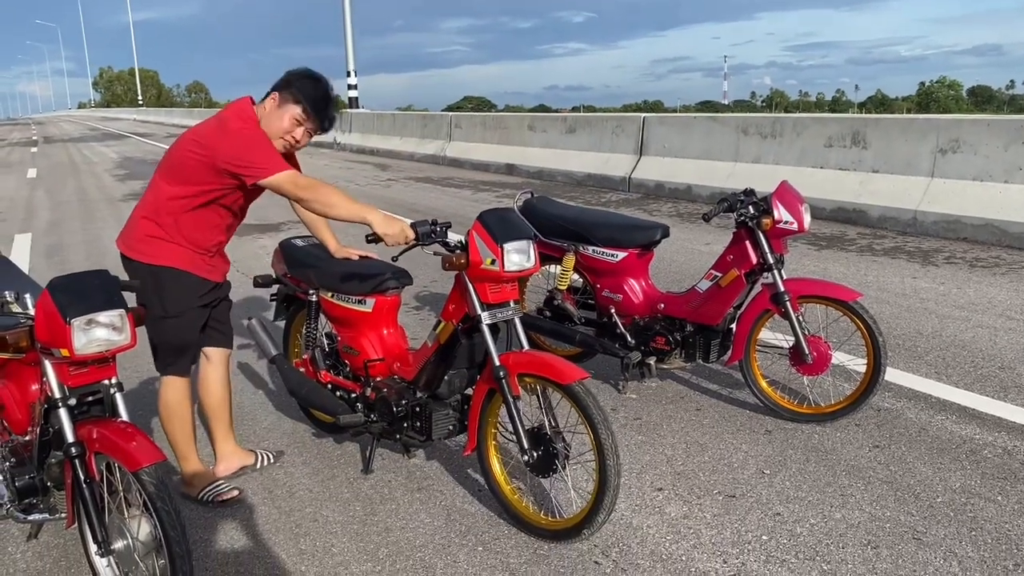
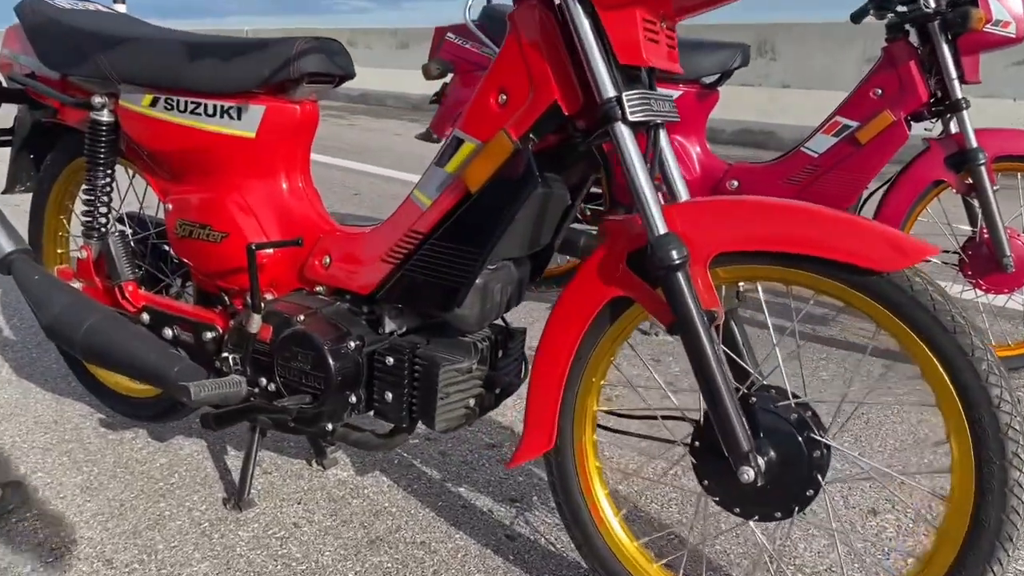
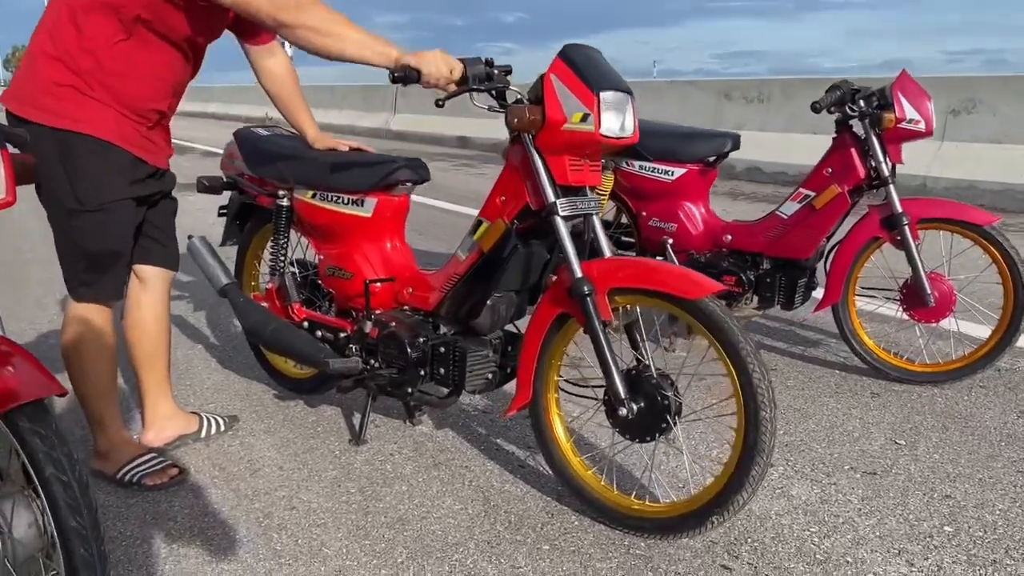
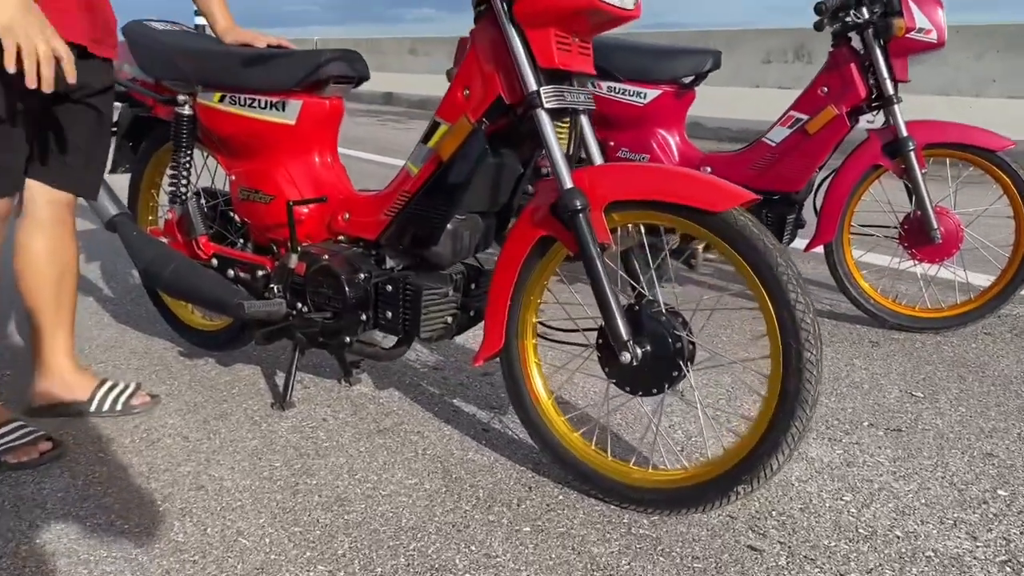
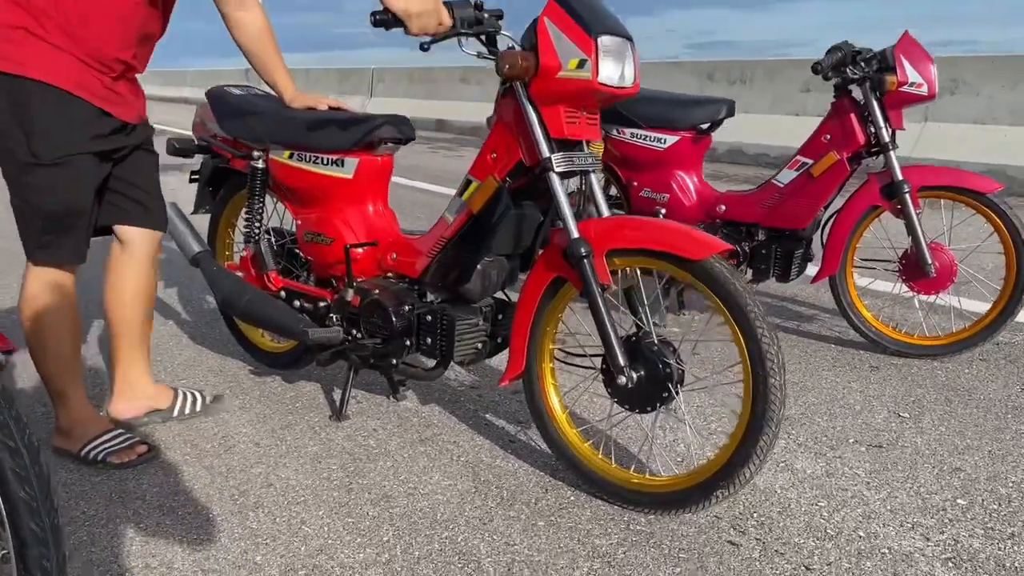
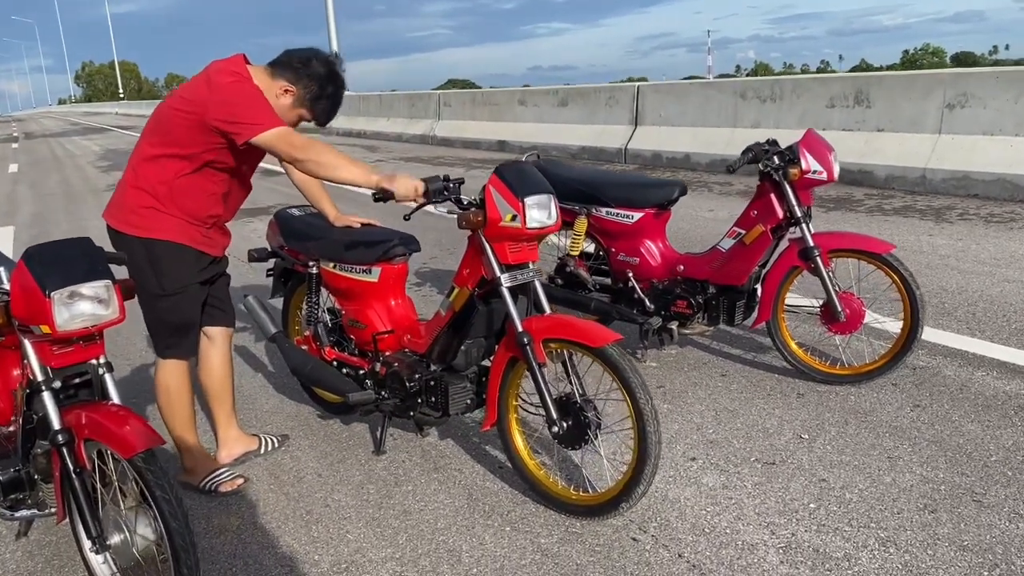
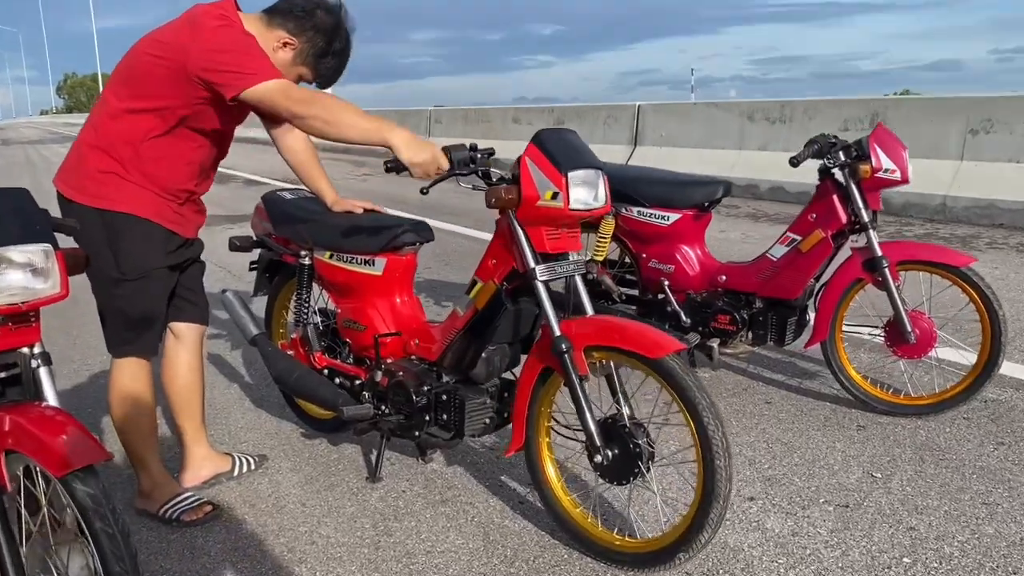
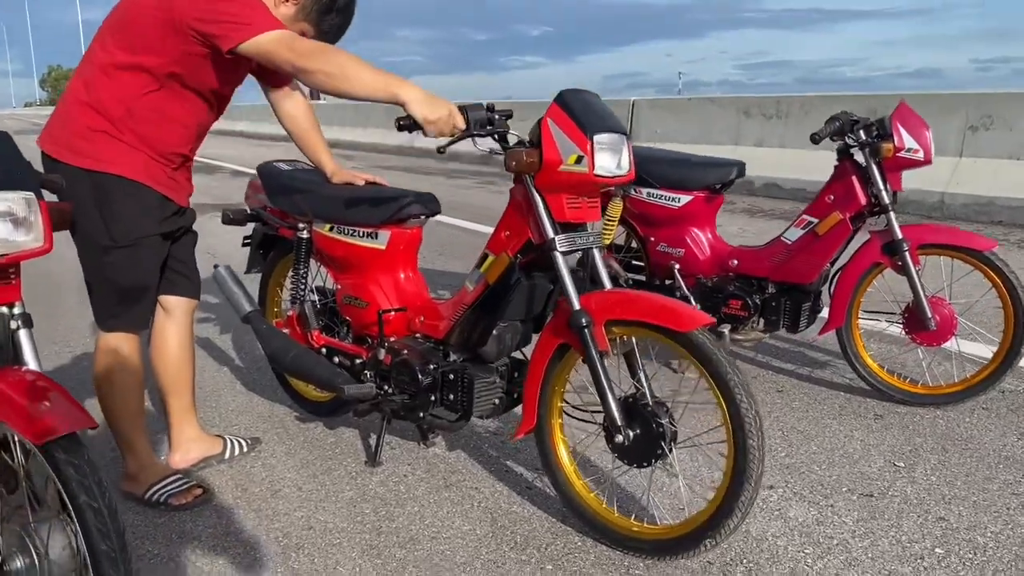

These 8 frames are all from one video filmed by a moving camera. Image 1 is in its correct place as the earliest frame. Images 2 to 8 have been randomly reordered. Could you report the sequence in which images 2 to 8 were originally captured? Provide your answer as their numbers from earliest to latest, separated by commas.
6, 7, 8, 3, 5, 4, 2
